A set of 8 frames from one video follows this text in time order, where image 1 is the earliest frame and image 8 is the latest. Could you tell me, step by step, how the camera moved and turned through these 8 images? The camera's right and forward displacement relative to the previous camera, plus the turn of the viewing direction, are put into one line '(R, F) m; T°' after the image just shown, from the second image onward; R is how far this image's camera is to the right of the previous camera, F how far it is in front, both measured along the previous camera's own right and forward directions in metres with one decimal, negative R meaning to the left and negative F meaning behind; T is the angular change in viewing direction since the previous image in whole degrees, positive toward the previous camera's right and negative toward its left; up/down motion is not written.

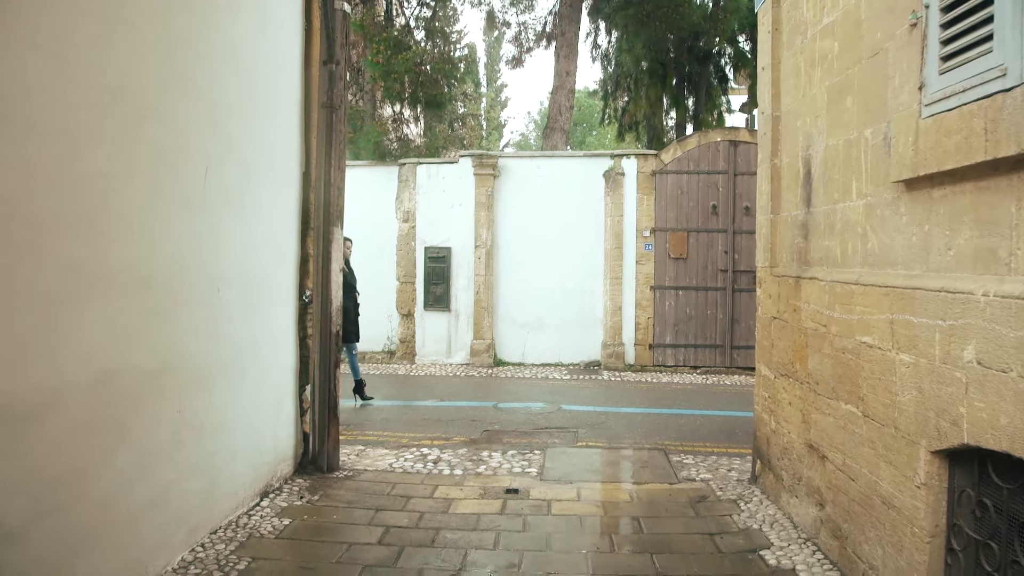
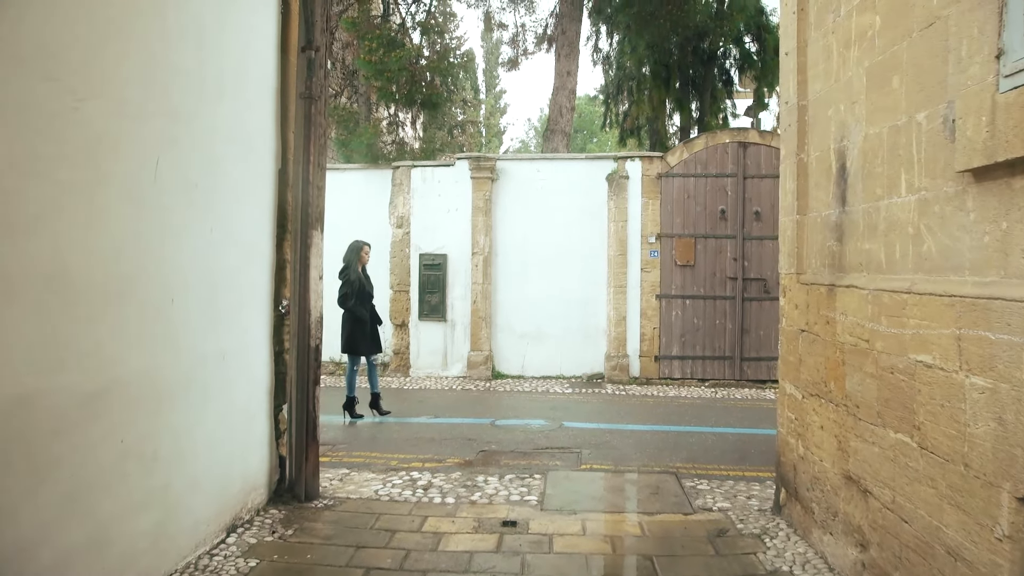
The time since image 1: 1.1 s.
(0.0, +0.5) m; 0°
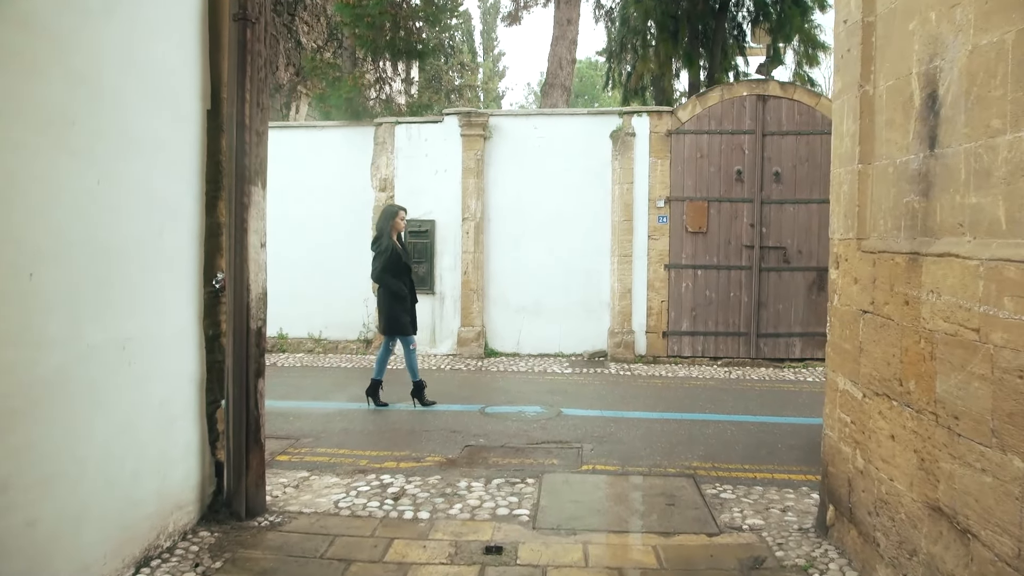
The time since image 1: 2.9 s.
(+0.1, +0.9) m; 0°
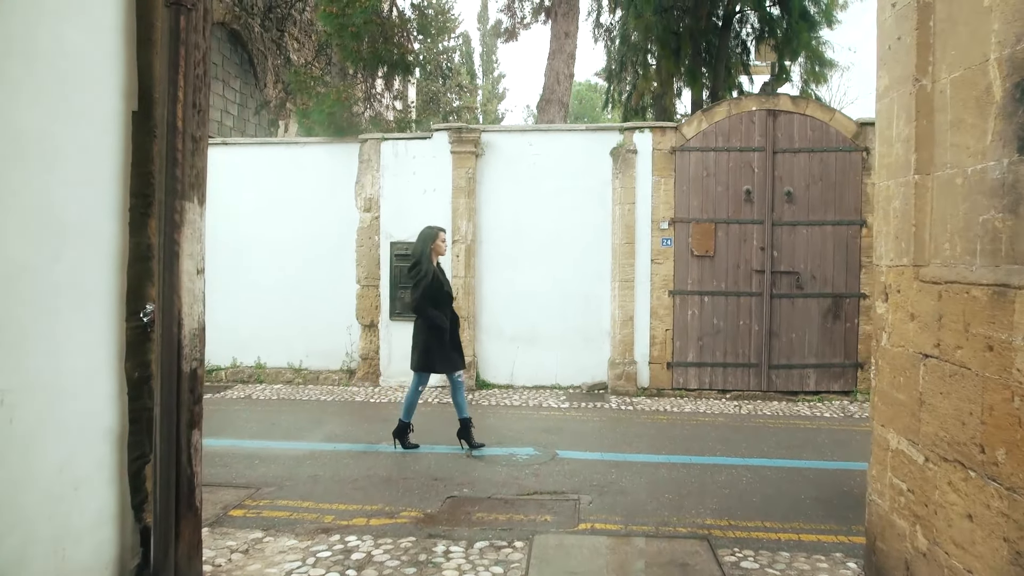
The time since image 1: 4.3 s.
(+0.1, +0.6) m; 0°
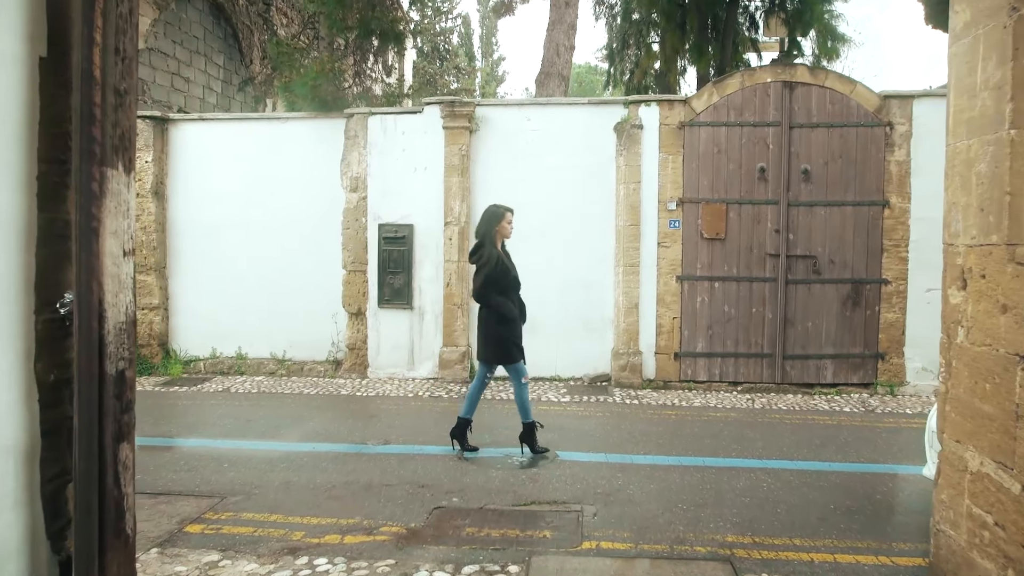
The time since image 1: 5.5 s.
(0.0, +0.5) m; 0°
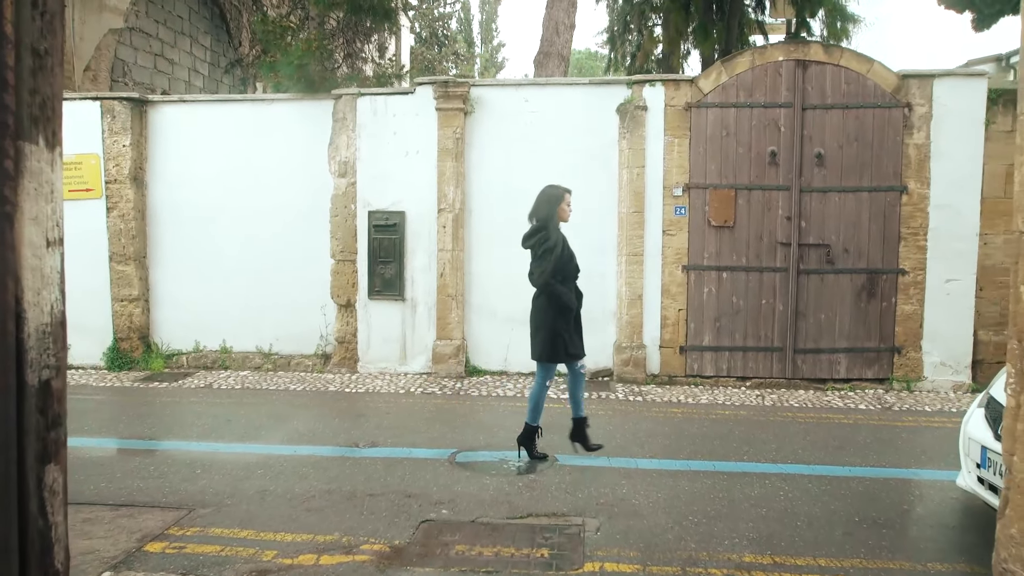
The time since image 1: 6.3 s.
(0.0, +0.4) m; 0°
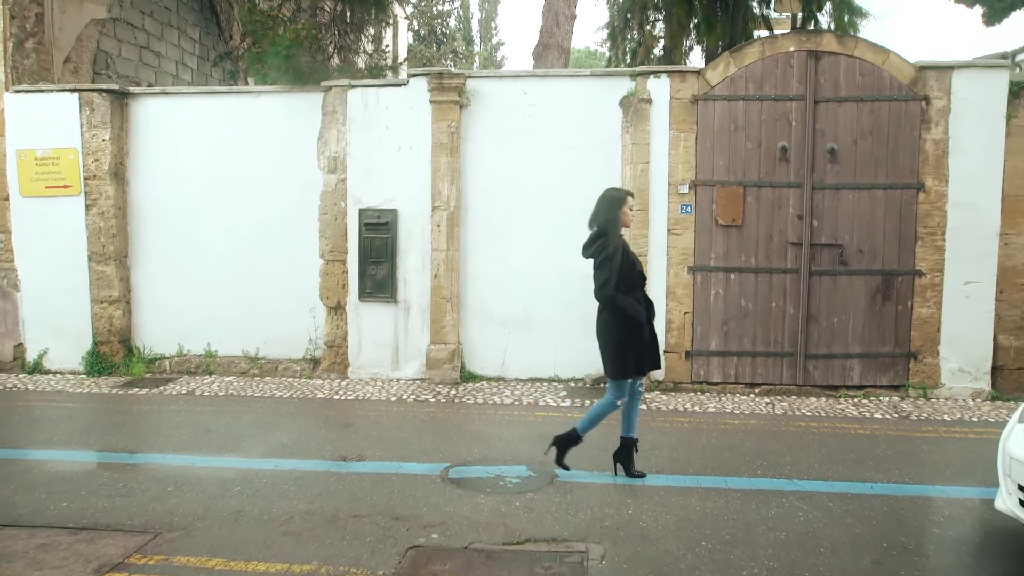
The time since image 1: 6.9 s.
(0.0, +0.3) m; 0°
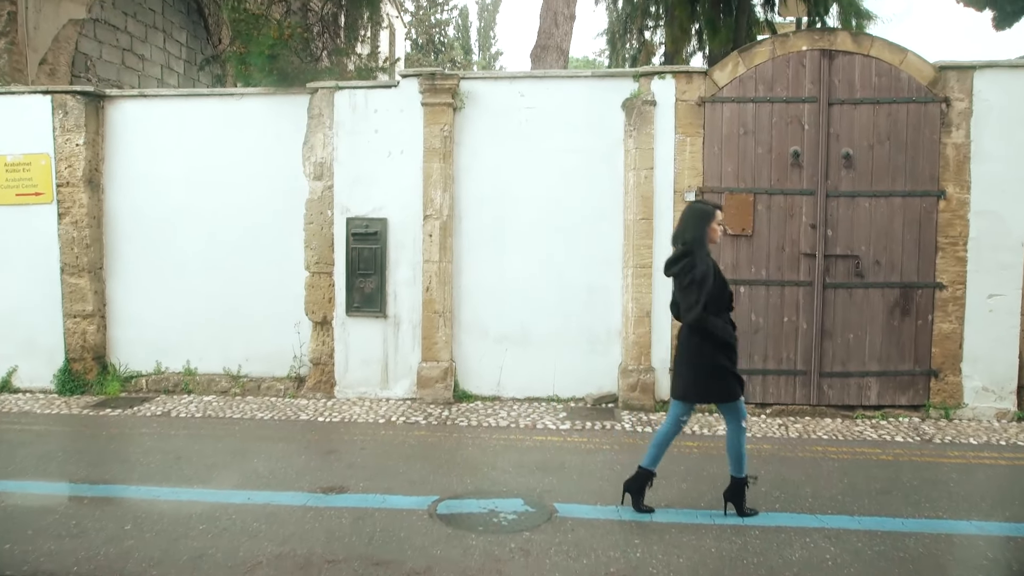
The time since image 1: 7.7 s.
(0.0, +0.4) m; 0°
